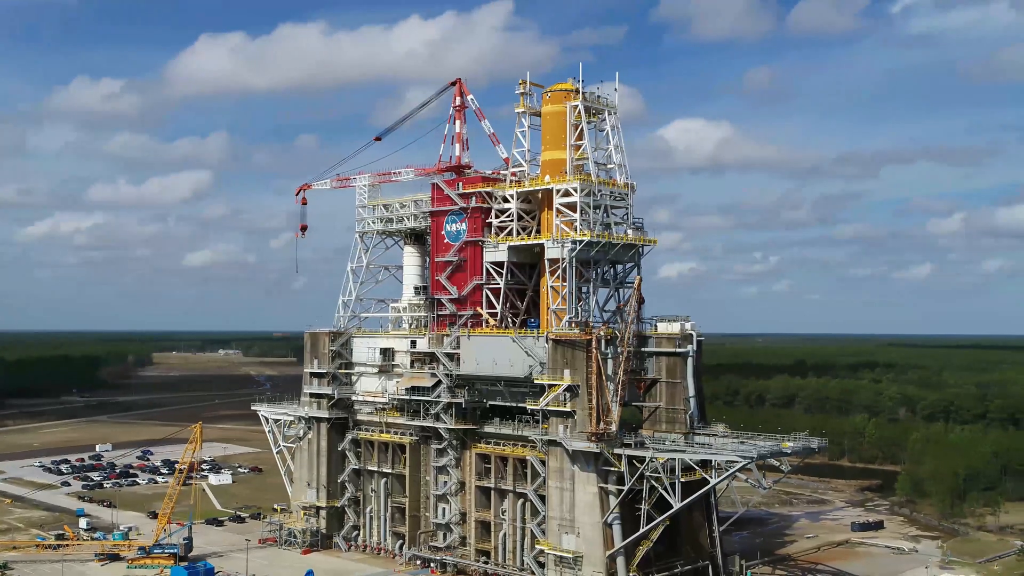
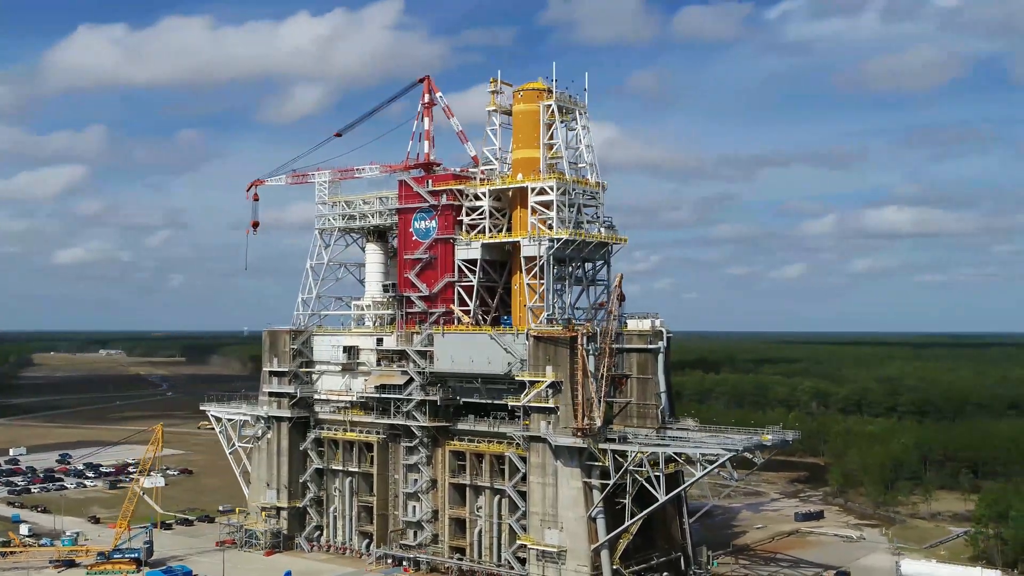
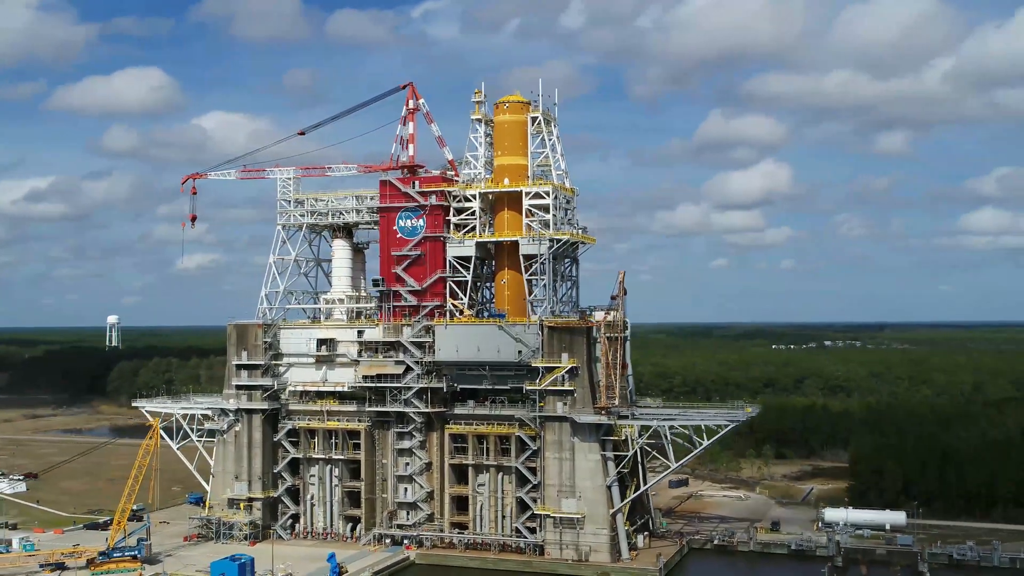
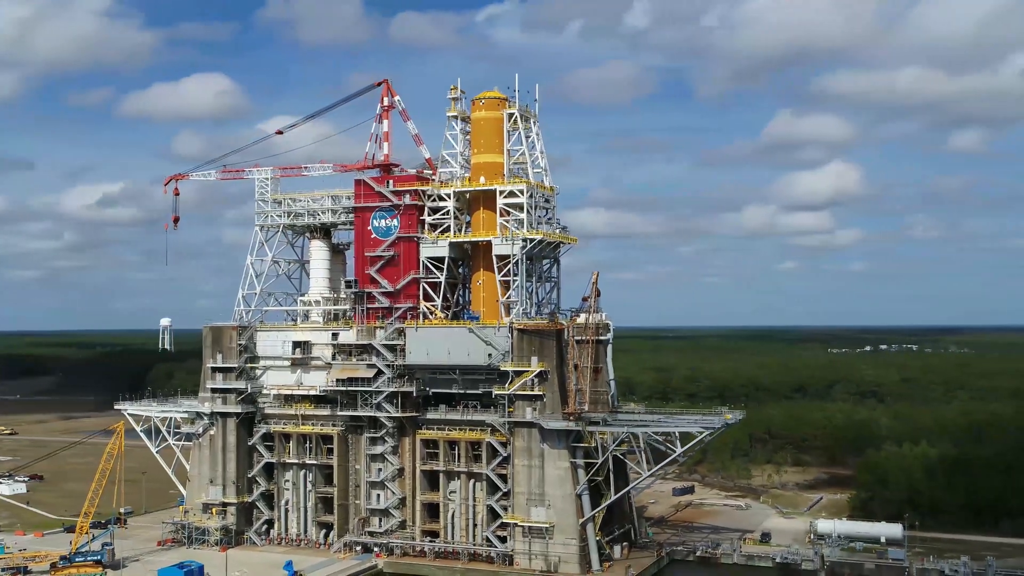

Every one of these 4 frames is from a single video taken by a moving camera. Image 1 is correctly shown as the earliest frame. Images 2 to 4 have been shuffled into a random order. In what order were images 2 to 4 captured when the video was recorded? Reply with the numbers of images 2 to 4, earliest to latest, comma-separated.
2, 4, 3
